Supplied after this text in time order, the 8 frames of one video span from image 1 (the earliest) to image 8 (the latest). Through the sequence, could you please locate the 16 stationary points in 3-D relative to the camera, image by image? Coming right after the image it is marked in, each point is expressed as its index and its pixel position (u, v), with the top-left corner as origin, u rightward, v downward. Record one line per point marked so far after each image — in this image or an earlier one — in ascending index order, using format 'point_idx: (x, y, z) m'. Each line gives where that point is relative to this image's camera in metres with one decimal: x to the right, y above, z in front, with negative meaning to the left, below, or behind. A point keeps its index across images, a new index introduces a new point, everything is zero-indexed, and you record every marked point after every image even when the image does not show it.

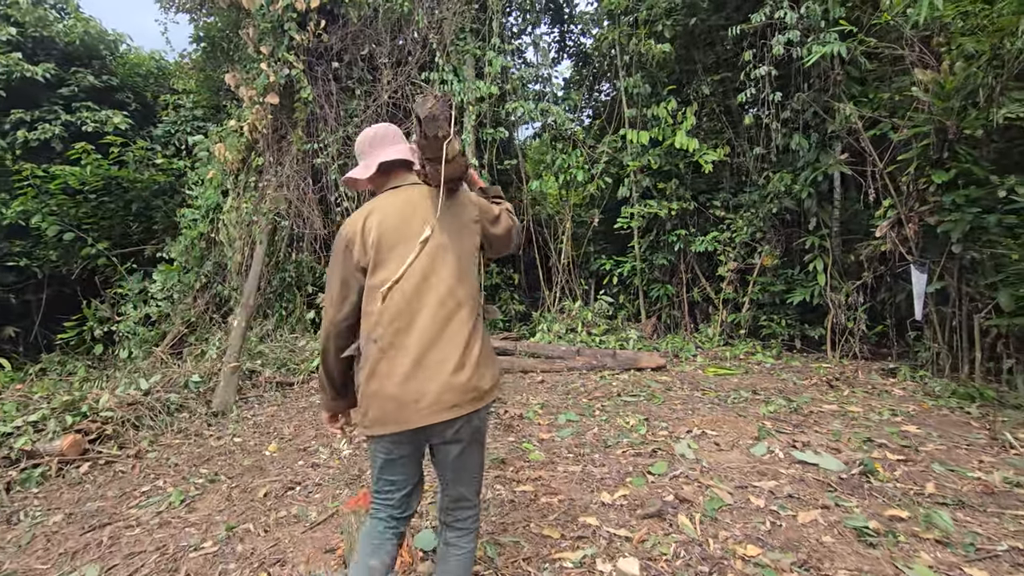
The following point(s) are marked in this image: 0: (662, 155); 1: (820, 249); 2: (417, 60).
0: (+2.2, +2.0, +7.7) m
1: (+3.6, +0.5, +6.2) m
2: (-1.6, +3.6, +8.3) m
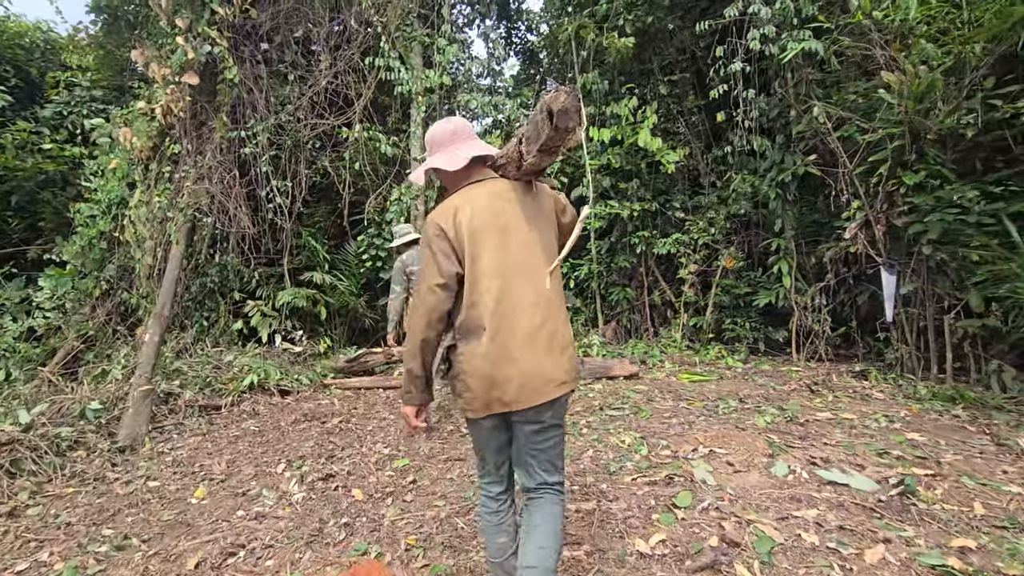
0: (+1.6, +1.9, +7.4) m
1: (+3.2, +0.4, +6.1) m
2: (-2.3, +3.5, +7.5) m
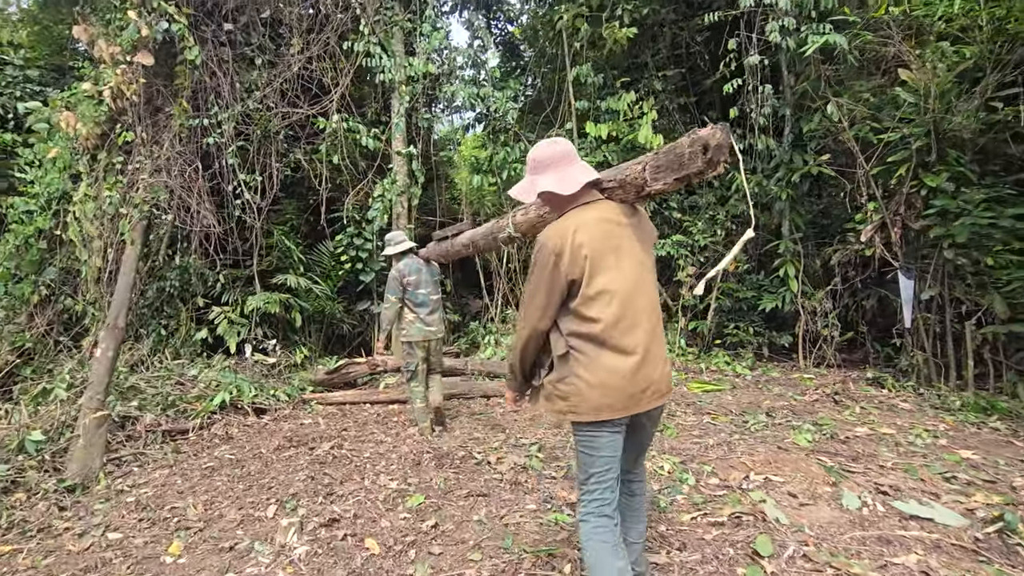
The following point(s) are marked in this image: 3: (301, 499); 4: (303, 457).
0: (+1.4, +1.9, +7.1) m
1: (+3.2, +0.4, +5.9) m
2: (-2.4, +3.5, +6.9) m
3: (-1.3, -1.3, +3.1) m
4: (-1.6, -1.3, +3.9) m
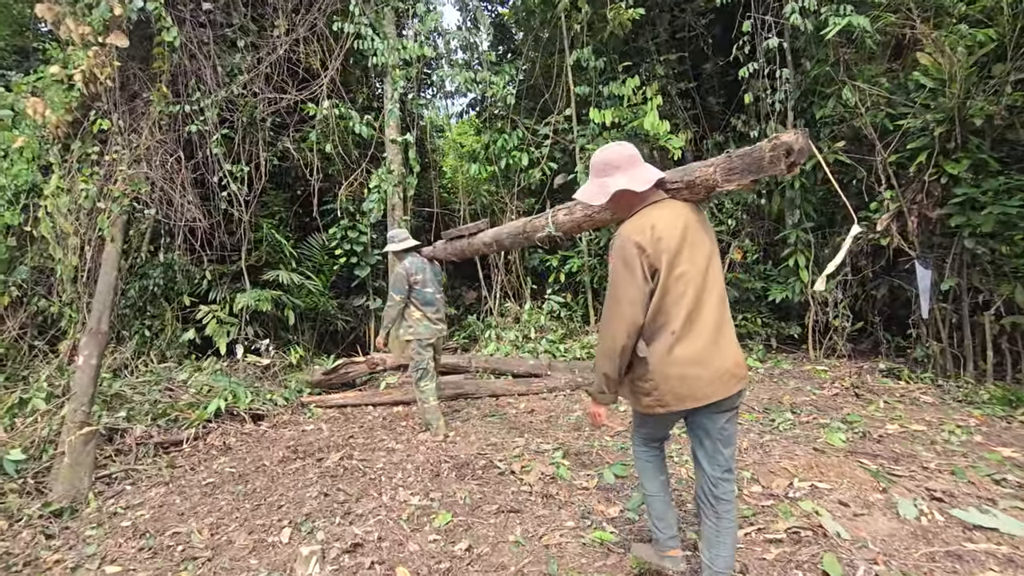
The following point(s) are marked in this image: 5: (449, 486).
0: (+1.4, +2.0, +6.9) m
1: (+3.2, +0.5, +5.8) m
2: (-2.4, +3.5, +6.5) m
3: (-1.1, -1.3, +2.9) m
4: (-1.4, -1.3, +3.6) m
5: (-0.4, -1.2, +3.2) m
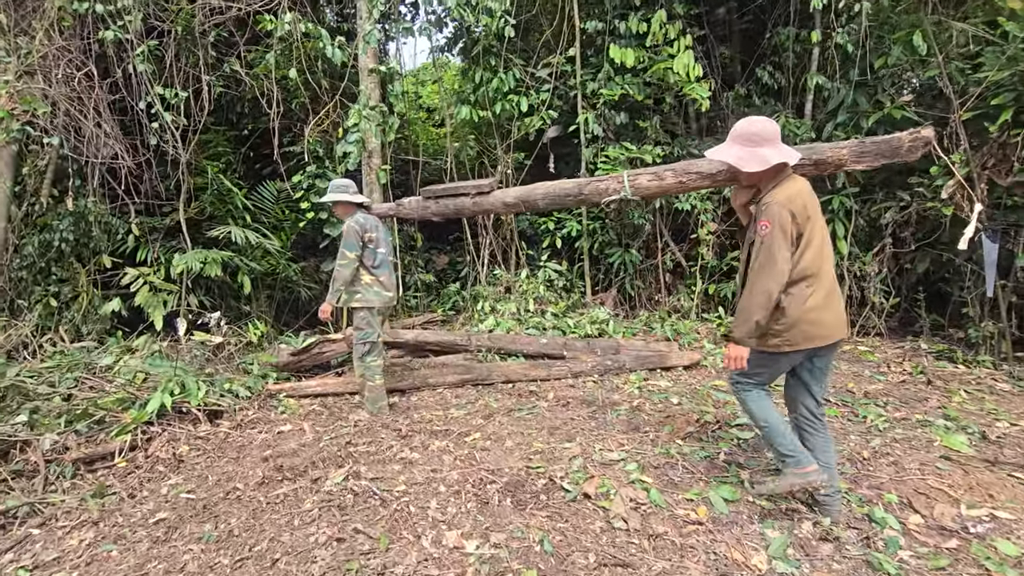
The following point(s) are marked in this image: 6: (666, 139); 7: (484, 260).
0: (+1.5, +2.3, +6.0) m
1: (+3.3, +0.8, +5.3) m
2: (-2.3, +3.9, +5.1) m
3: (-0.7, -1.2, +2.0) m
4: (-1.0, -1.1, +2.7) m
5: (0.0, -1.1, +2.4) m
6: (+1.8, +1.8, +6.2) m
7: (-0.4, +0.4, +7.1) m
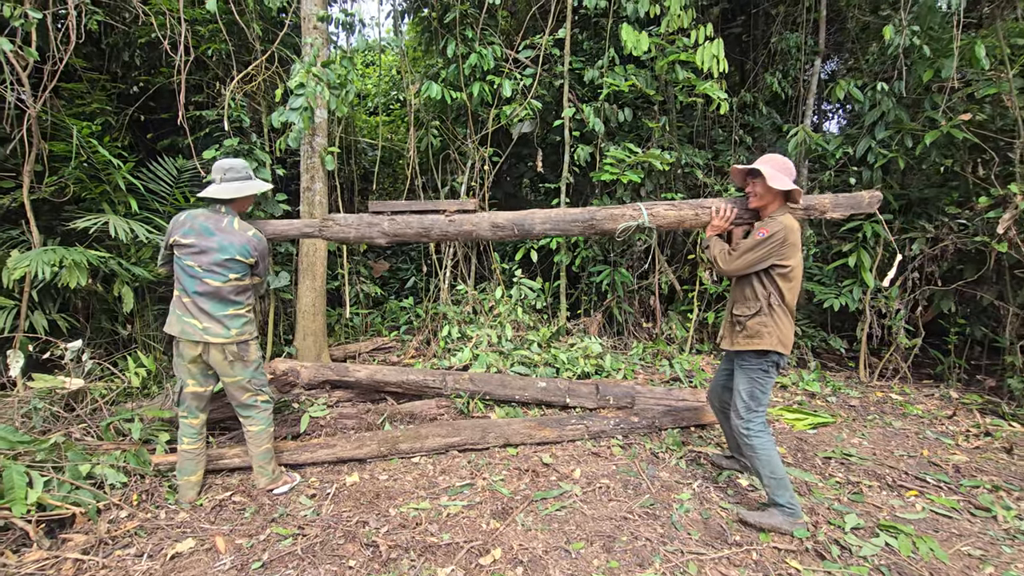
0: (+1.3, +2.1, +5.1) m
1: (+3.2, +0.4, +4.7) m
2: (-2.2, +3.8, +3.7) m
3: (-0.3, -1.3, +0.8) m
4: (-0.7, -1.2, +1.4) m
5: (+0.3, -1.3, +1.3) m
6: (+1.6, +1.5, +5.4) m
7: (-0.8, +0.2, +5.8) m
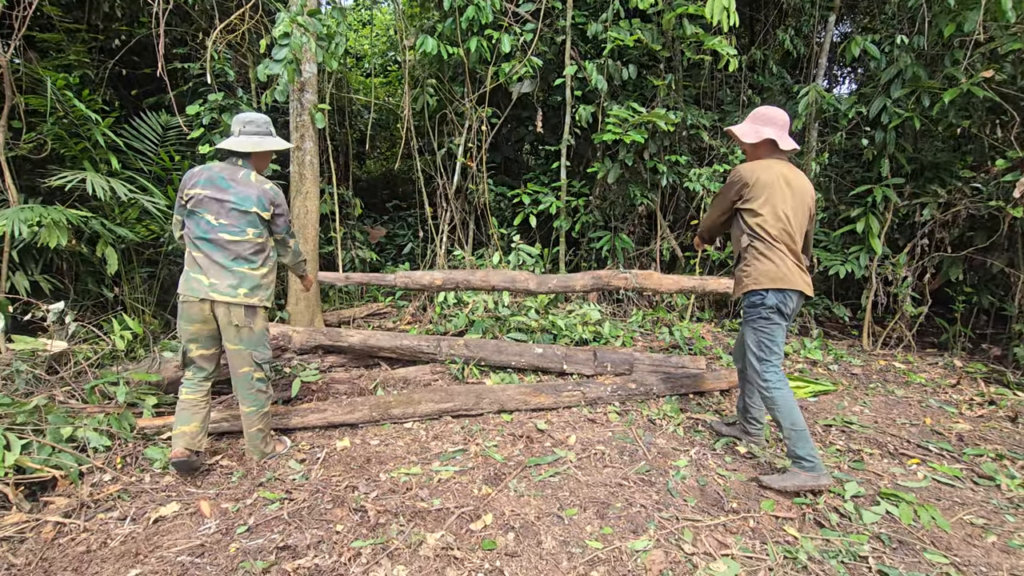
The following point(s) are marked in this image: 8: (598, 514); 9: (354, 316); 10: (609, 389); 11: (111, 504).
0: (+1.3, +2.4, +4.9) m
1: (+3.2, +0.7, +4.5) m
2: (-2.2, +4.1, +3.3) m
3: (-0.3, -1.2, +0.8) m
4: (-0.8, -1.1, +1.3) m
5: (+0.3, -1.2, +1.2) m
6: (+1.6, +1.8, +5.2) m
7: (-0.8, +0.6, +5.7) m
8: (+0.4, -1.0, +2.3) m
9: (-1.5, -0.3, +4.9) m
10: (+0.6, -0.7, +3.3) m
11: (-1.7, -0.9, +2.2) m
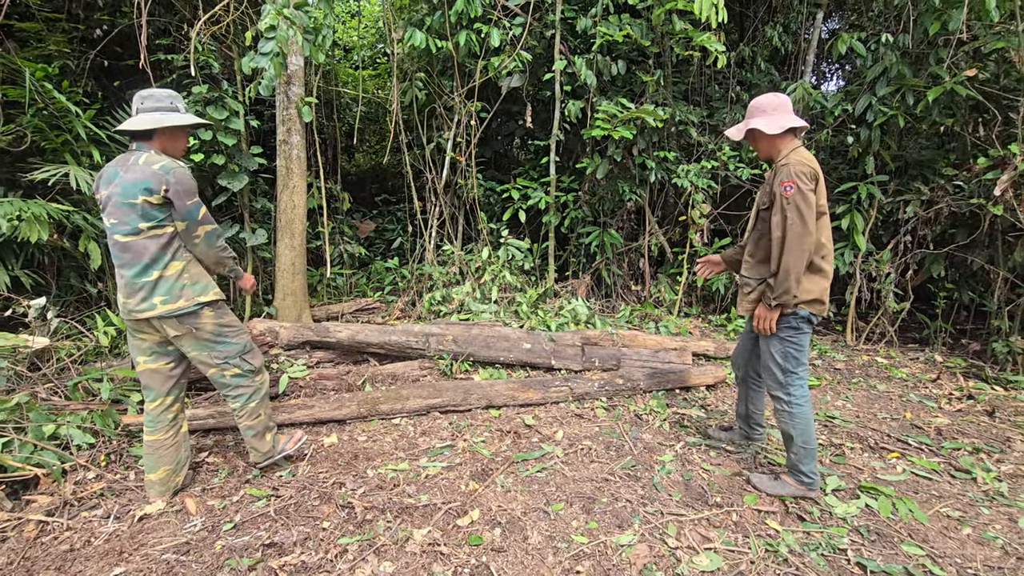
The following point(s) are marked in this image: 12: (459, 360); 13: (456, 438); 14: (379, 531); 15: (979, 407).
0: (+1.2, +2.4, +4.9) m
1: (+3.1, +0.8, +4.6) m
2: (-2.2, +4.1, +3.3) m
3: (-0.3, -1.3, +0.8) m
4: (-0.8, -1.1, +1.4) m
5: (+0.3, -1.2, +1.2) m
6: (+1.5, +1.9, +5.2) m
7: (-0.9, +0.6, +5.7) m
8: (+0.3, -1.0, +2.3) m
9: (-1.6, -0.2, +4.9) m
10: (+0.5, -0.6, +3.4) m
11: (-1.8, -0.9, +2.2) m
12: (-0.4, -0.5, +3.7) m
13: (-0.3, -0.8, +2.9) m
14: (-0.6, -1.0, +2.2) m
15: (+3.1, -0.8, +3.5) m
